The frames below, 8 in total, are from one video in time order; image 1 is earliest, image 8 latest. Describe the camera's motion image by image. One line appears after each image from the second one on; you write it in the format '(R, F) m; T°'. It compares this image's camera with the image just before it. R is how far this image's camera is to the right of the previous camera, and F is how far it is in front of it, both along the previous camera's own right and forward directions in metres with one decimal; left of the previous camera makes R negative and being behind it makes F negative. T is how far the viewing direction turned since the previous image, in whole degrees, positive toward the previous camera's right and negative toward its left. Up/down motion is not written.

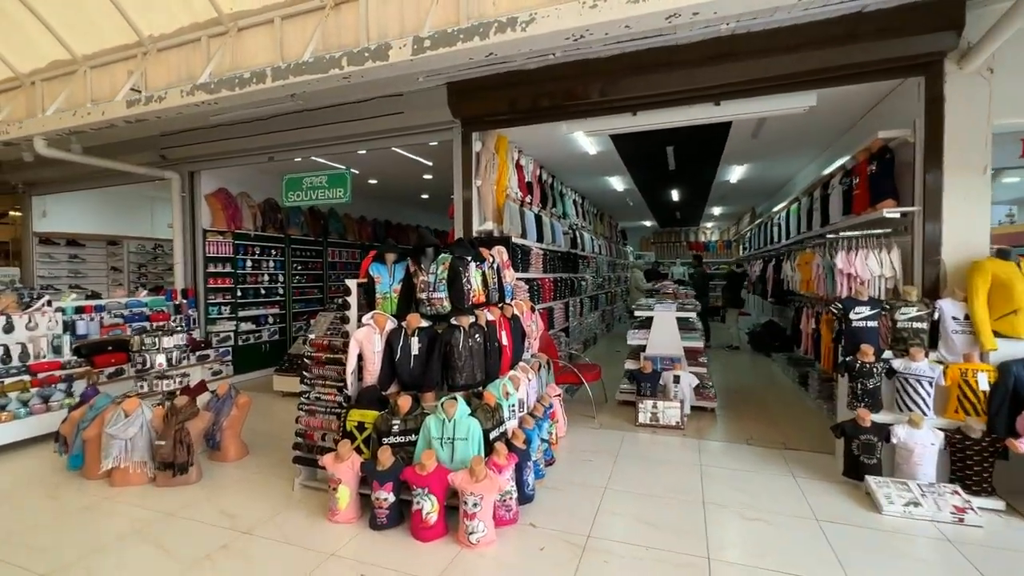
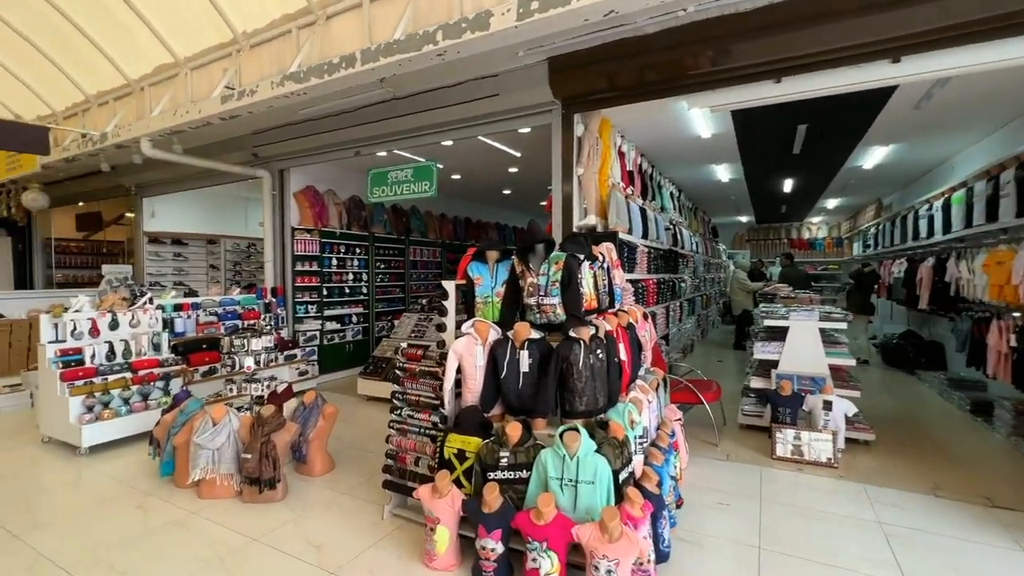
(-0.3, +0.5) m; -8°
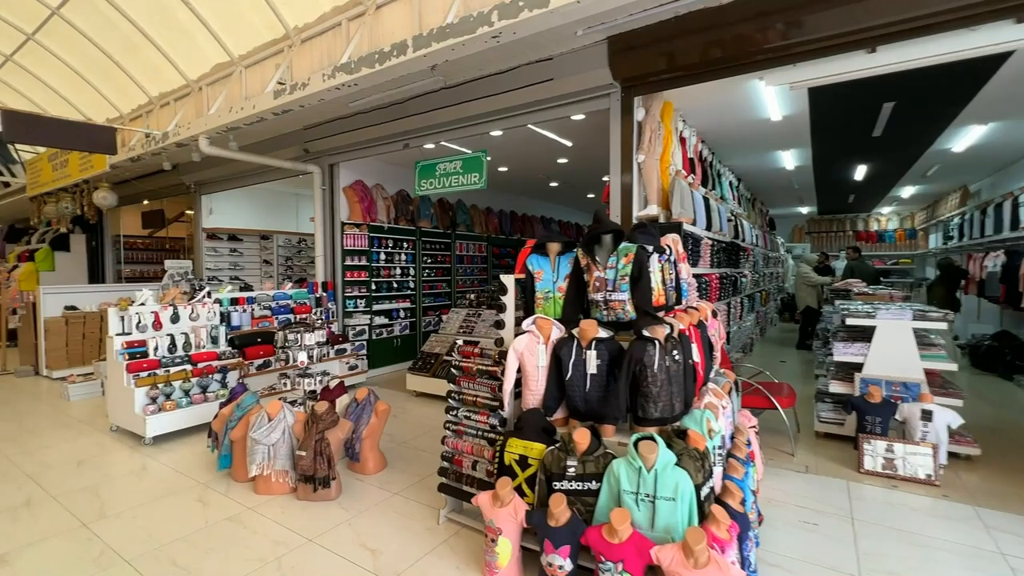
(-0.1, +0.2) m; -5°
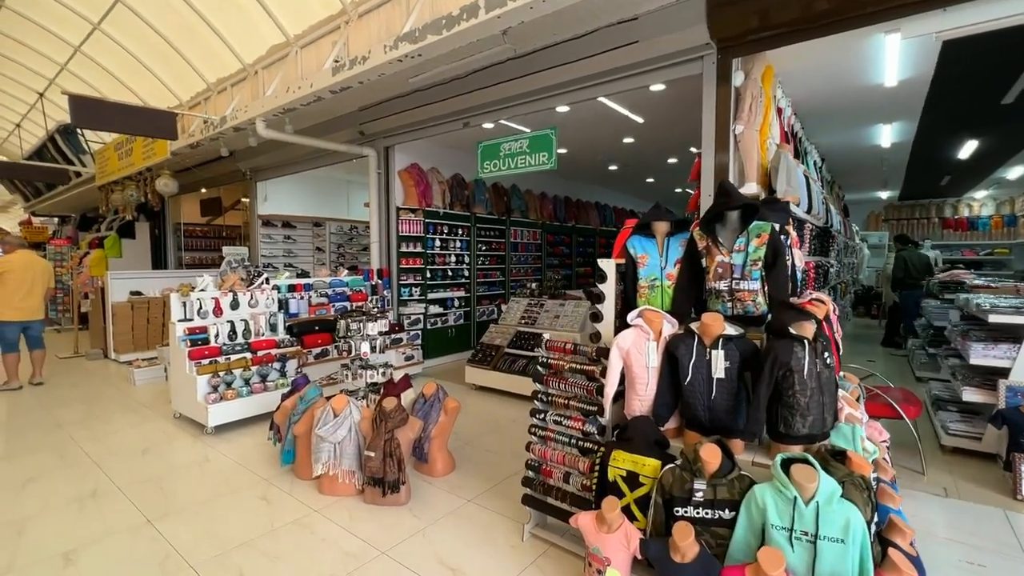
(-0.3, +0.3) m; -5°
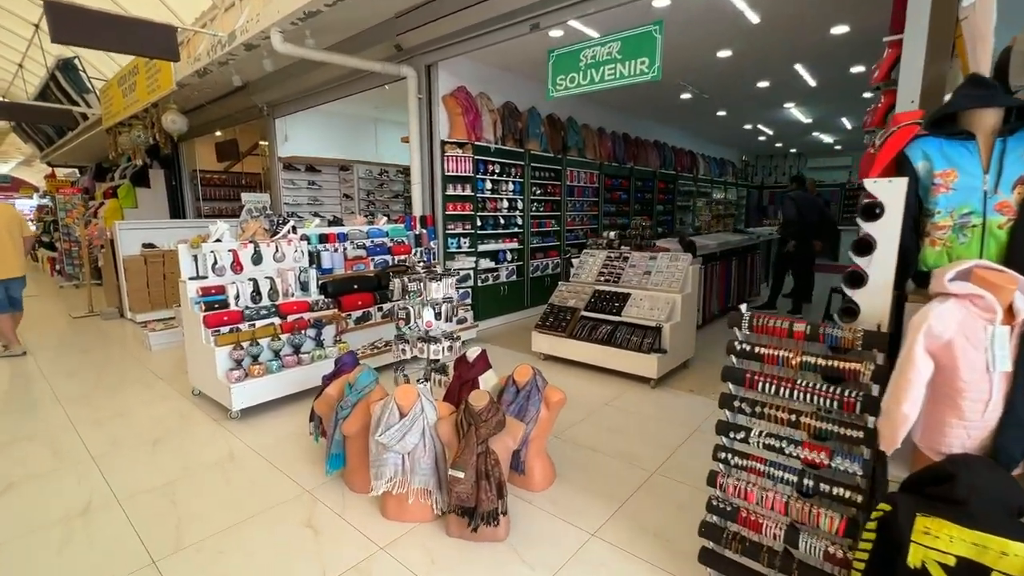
(-0.5, +0.9) m; -2°
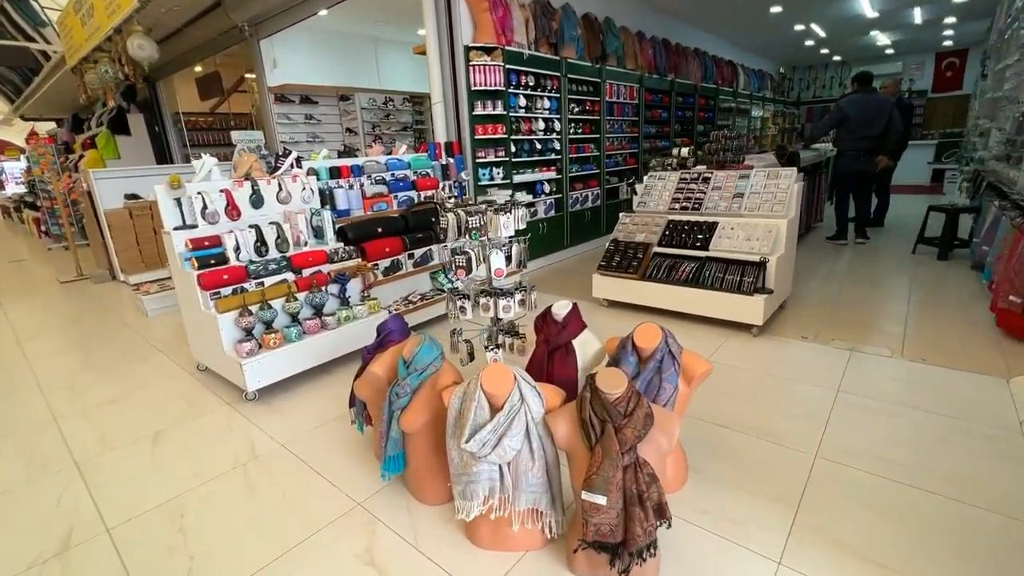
(-0.4, +0.7) m; -1°
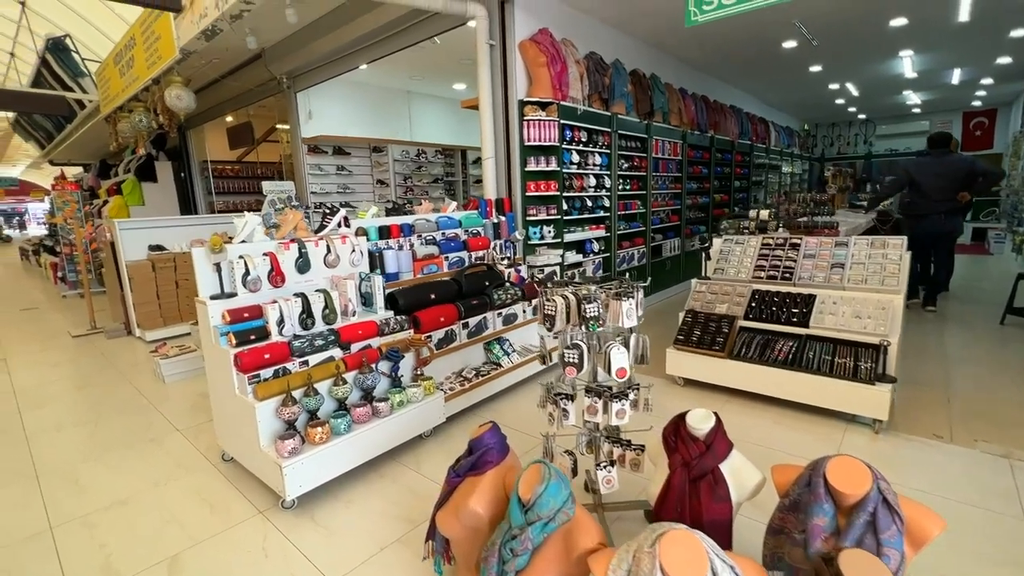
(-0.4, +0.4) m; -1°
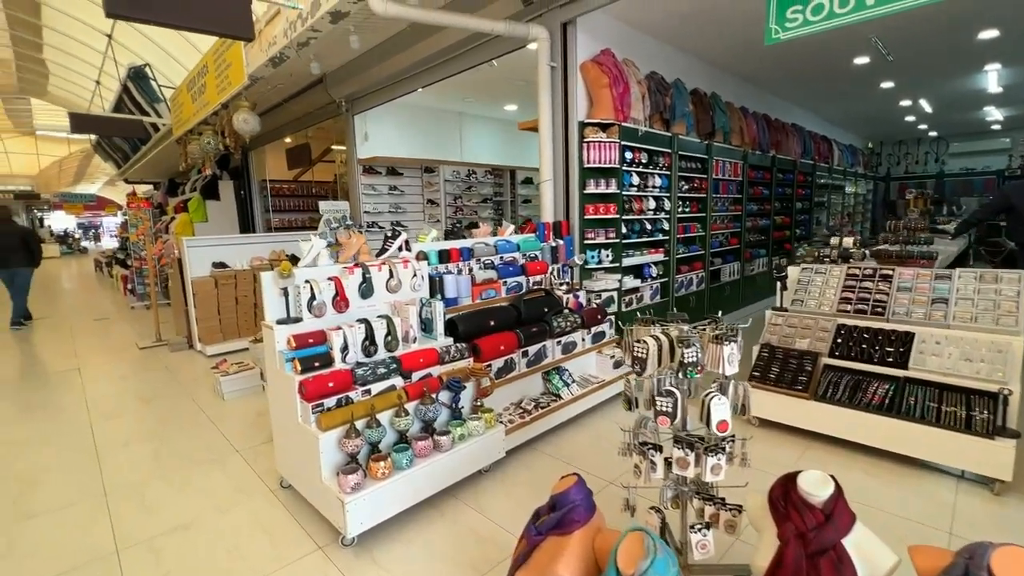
(-0.2, +0.1) m; -5°
